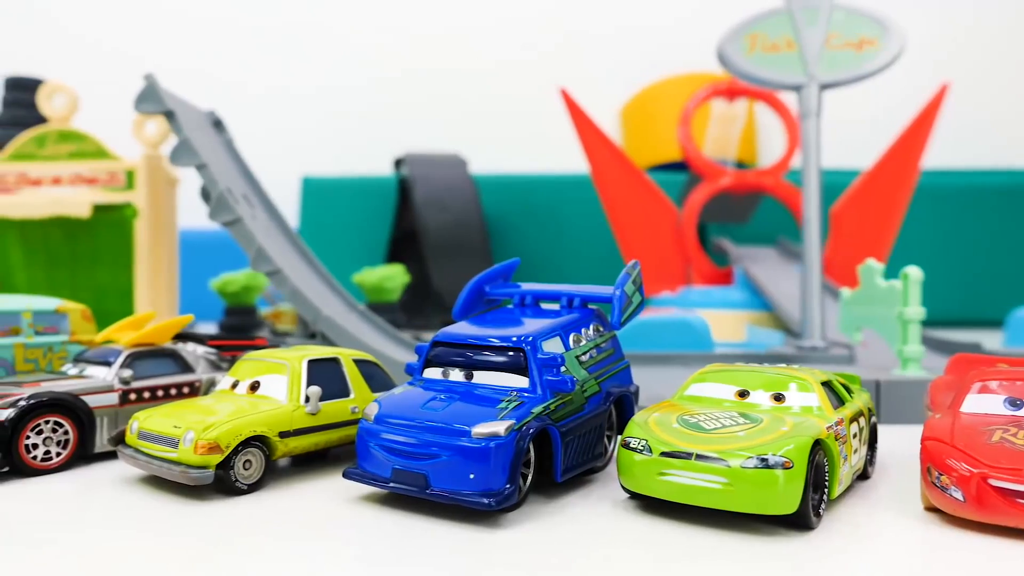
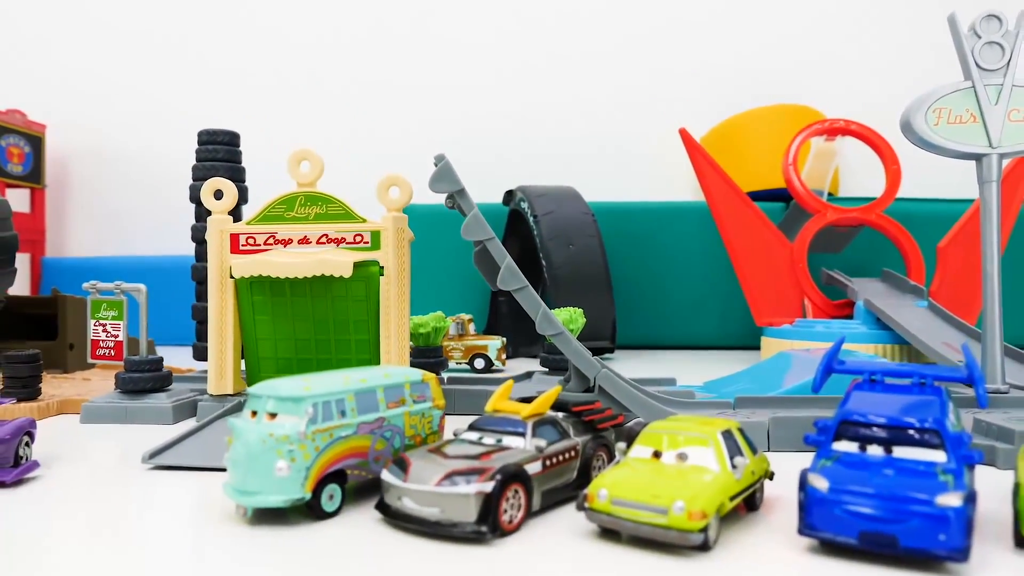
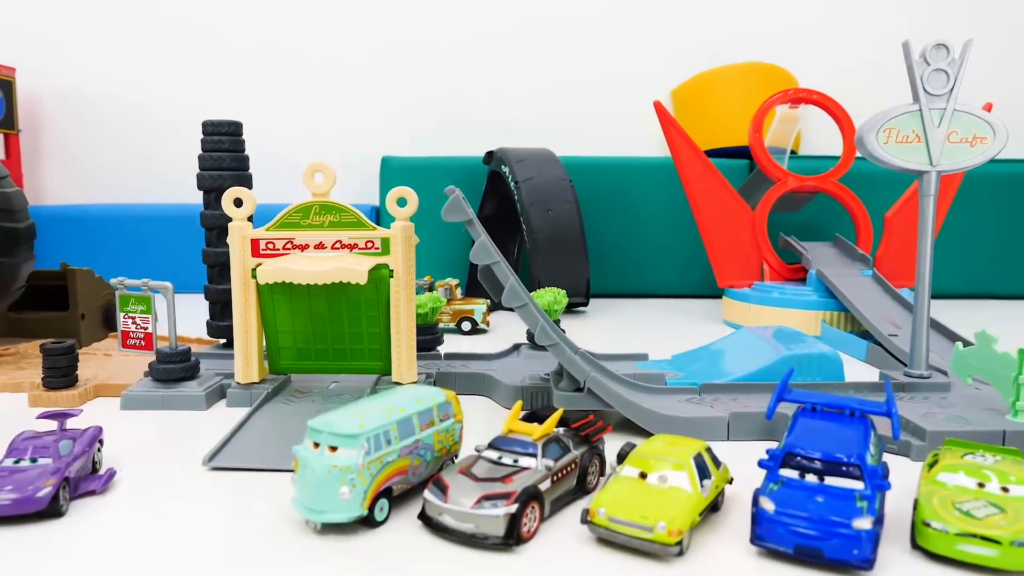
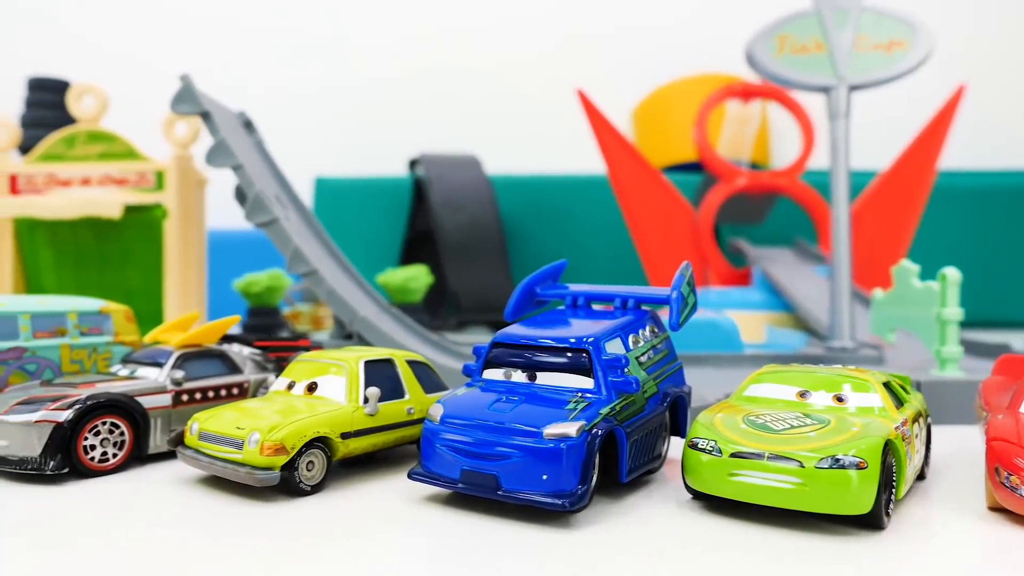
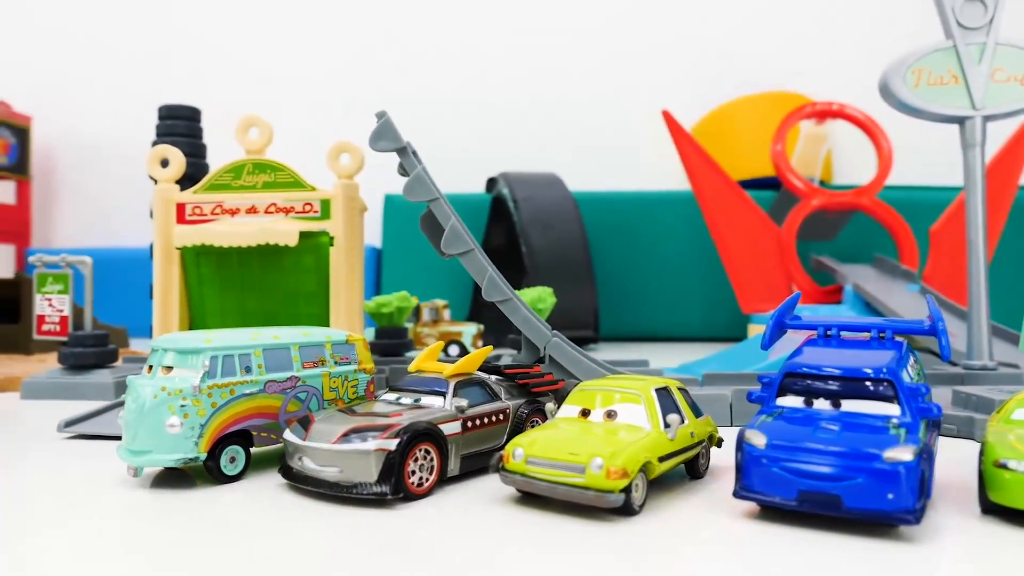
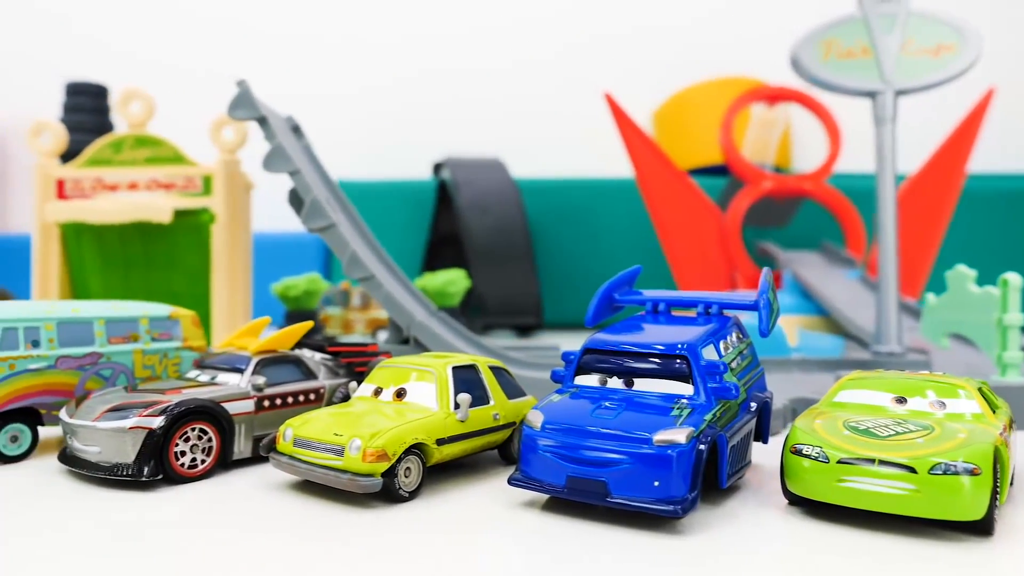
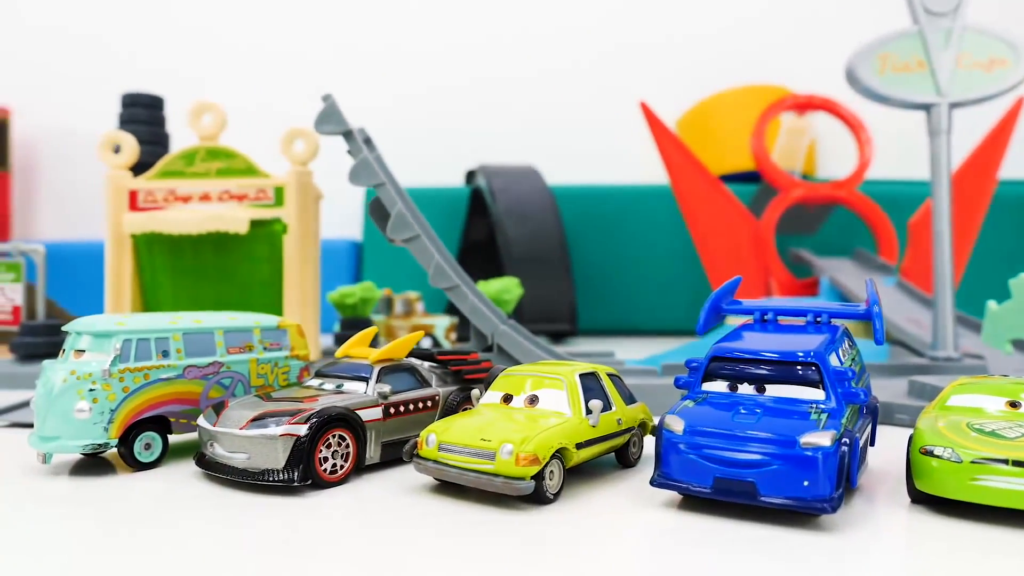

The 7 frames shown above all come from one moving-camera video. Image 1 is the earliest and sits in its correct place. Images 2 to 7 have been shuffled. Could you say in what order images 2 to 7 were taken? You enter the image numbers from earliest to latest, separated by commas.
4, 6, 7, 5, 2, 3
